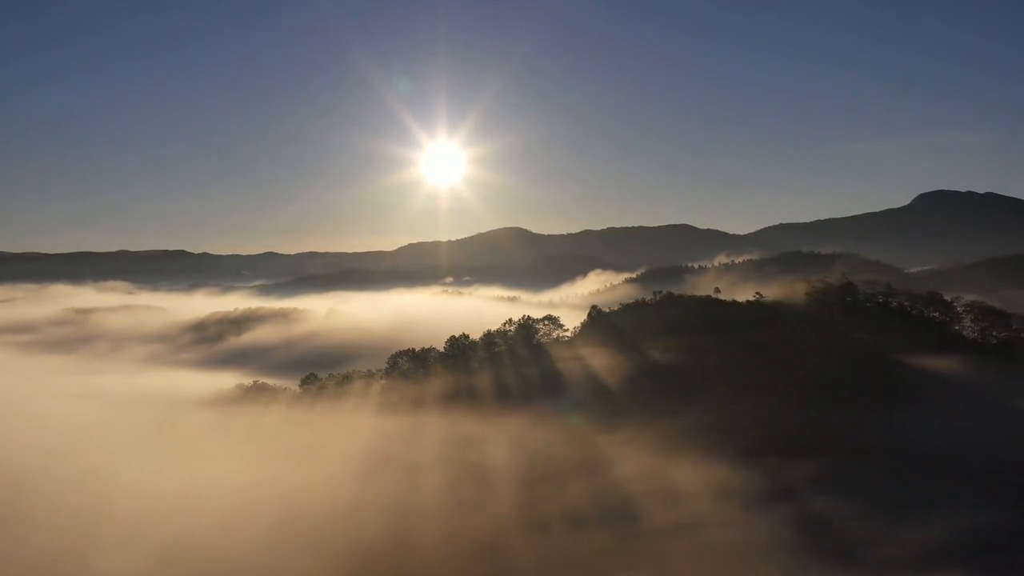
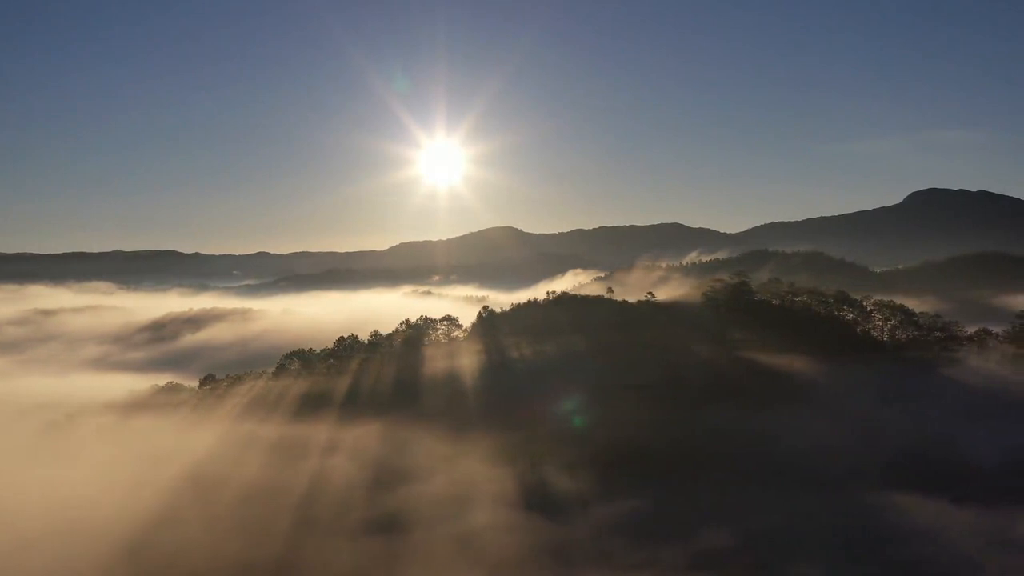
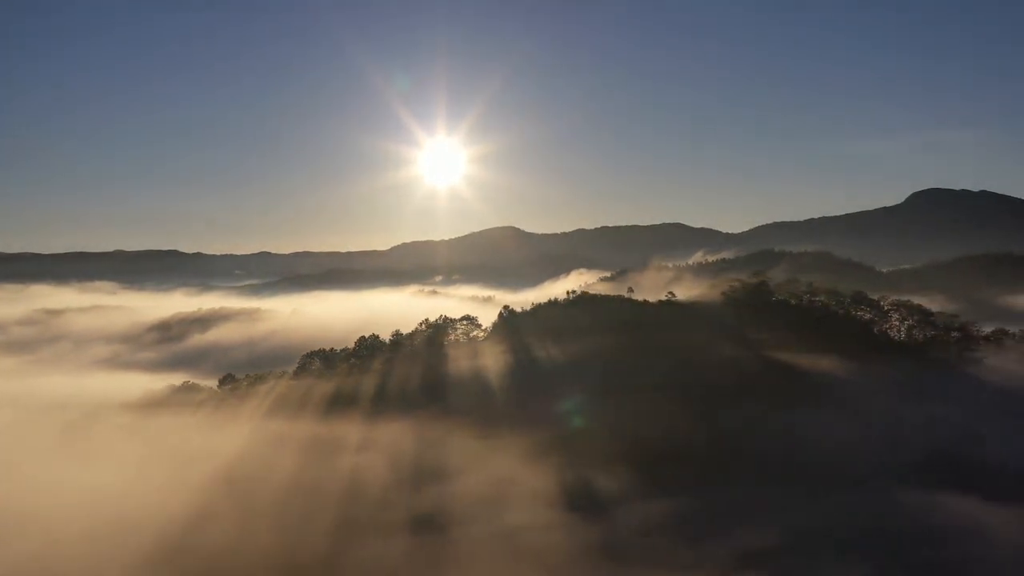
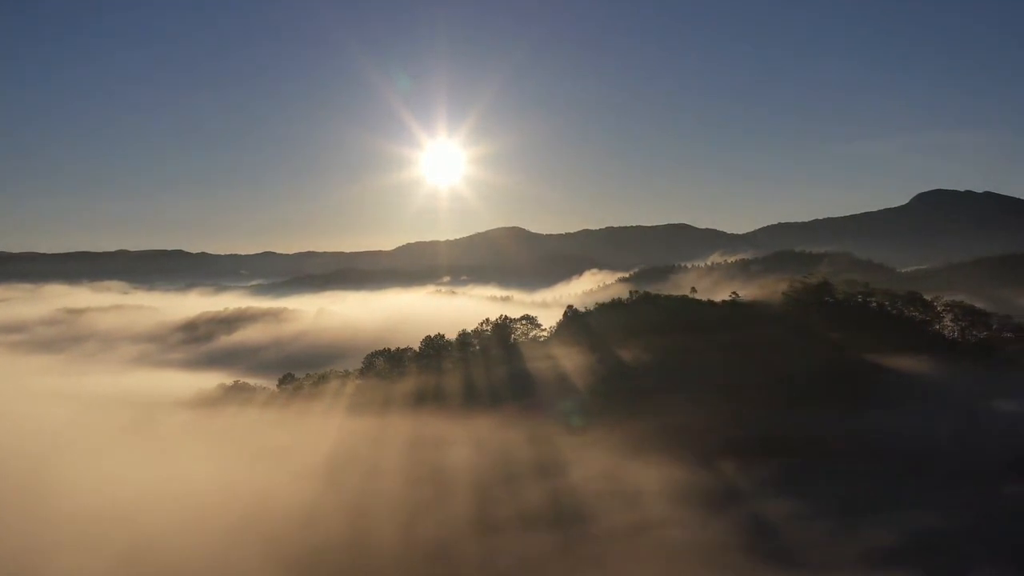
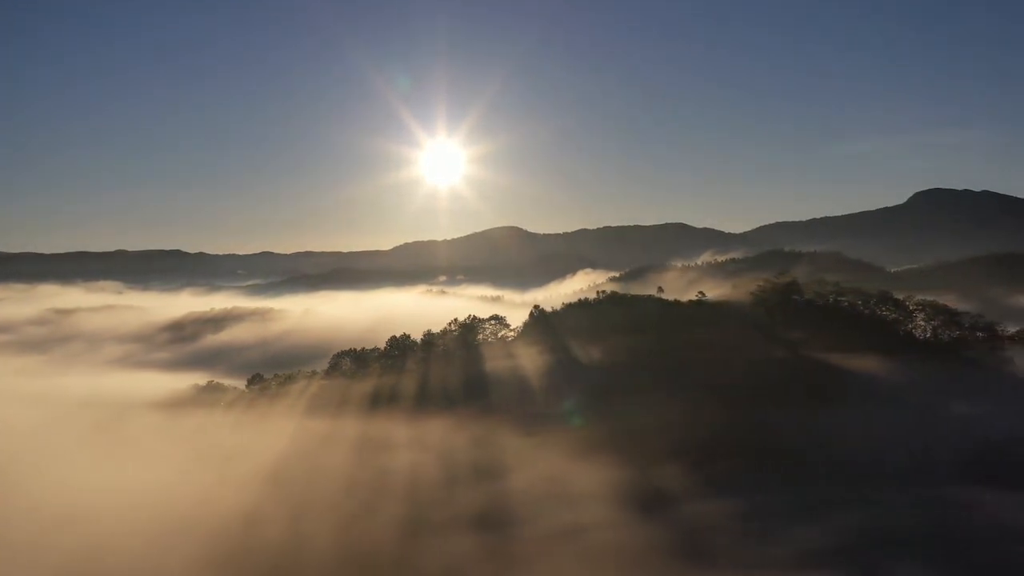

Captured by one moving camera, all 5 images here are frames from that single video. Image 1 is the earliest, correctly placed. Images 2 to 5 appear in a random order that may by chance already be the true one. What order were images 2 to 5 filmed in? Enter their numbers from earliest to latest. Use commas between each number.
4, 5, 3, 2
